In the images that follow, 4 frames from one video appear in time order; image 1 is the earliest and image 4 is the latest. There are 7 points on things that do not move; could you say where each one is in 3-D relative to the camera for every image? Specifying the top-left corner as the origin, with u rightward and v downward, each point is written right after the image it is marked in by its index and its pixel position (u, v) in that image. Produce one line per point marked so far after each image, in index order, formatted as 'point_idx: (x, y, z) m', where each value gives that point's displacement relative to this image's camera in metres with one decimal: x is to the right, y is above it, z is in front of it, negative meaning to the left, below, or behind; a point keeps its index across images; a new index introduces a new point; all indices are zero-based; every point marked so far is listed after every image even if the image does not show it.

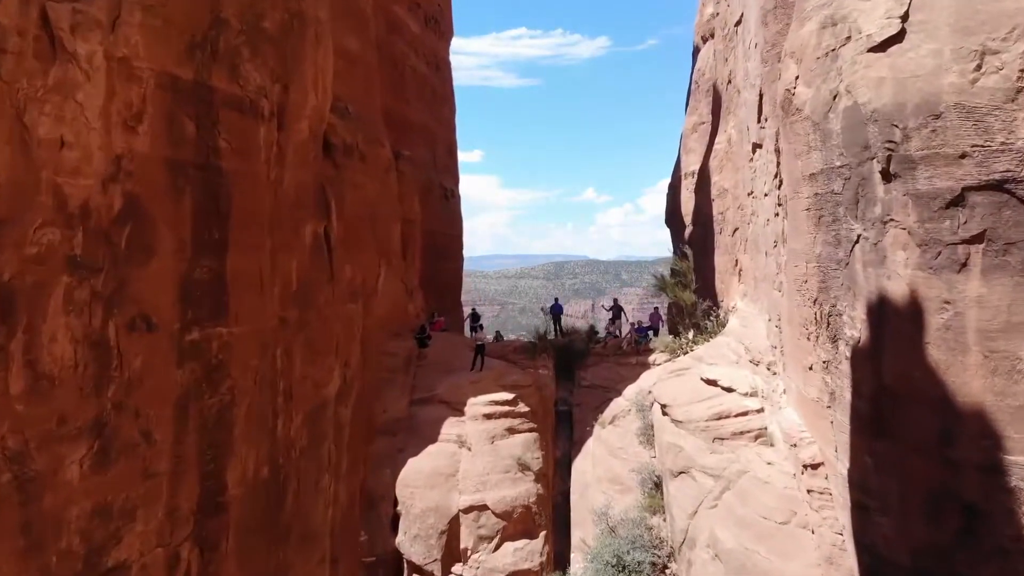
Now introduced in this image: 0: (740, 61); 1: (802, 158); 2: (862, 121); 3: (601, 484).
0: (+5.0, +5.0, +12.6) m
1: (+4.4, +2.0, +8.6) m
2: (+4.3, +2.1, +7.1) m
3: (+1.9, -4.2, +12.1) m
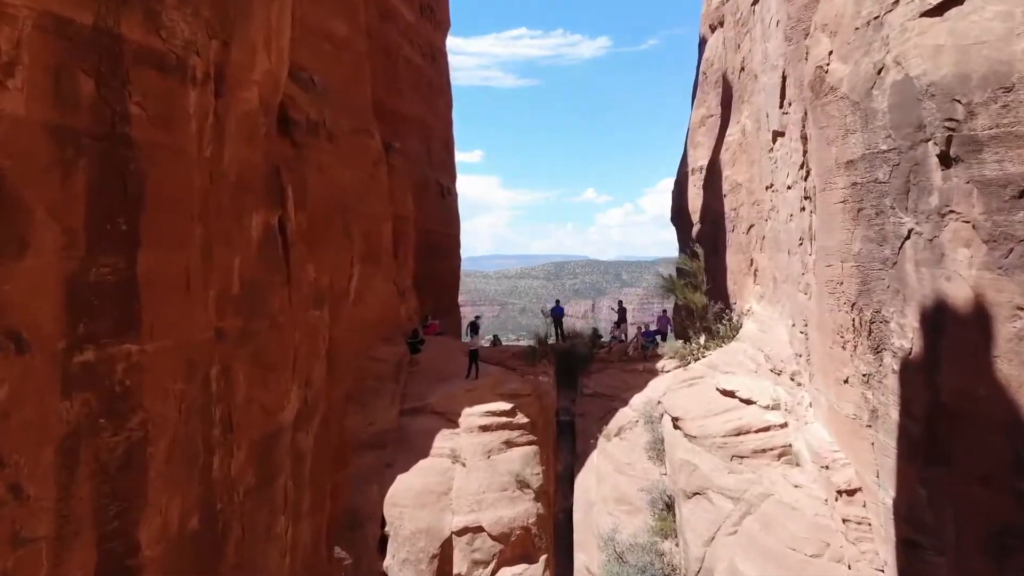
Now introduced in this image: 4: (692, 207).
0: (+5.0, +5.0, +11.6) m
1: (+4.4, +1.9, +7.6) m
2: (+4.3, +2.0, +6.0) m
3: (+1.8, -4.2, +11.1) m
4: (+6.0, +2.7, +18.7) m
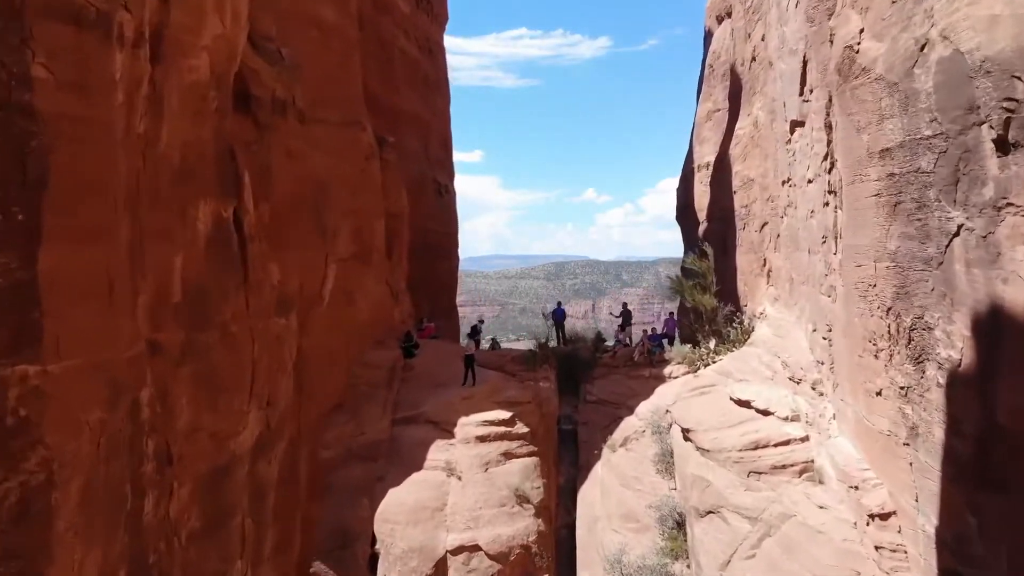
0: (+5.0, +5.0, +10.8) m
1: (+4.3, +1.9, +6.9) m
2: (+4.3, +2.0, +5.3) m
3: (+1.8, -4.2, +10.4) m
4: (+5.9, +2.7, +18.0) m
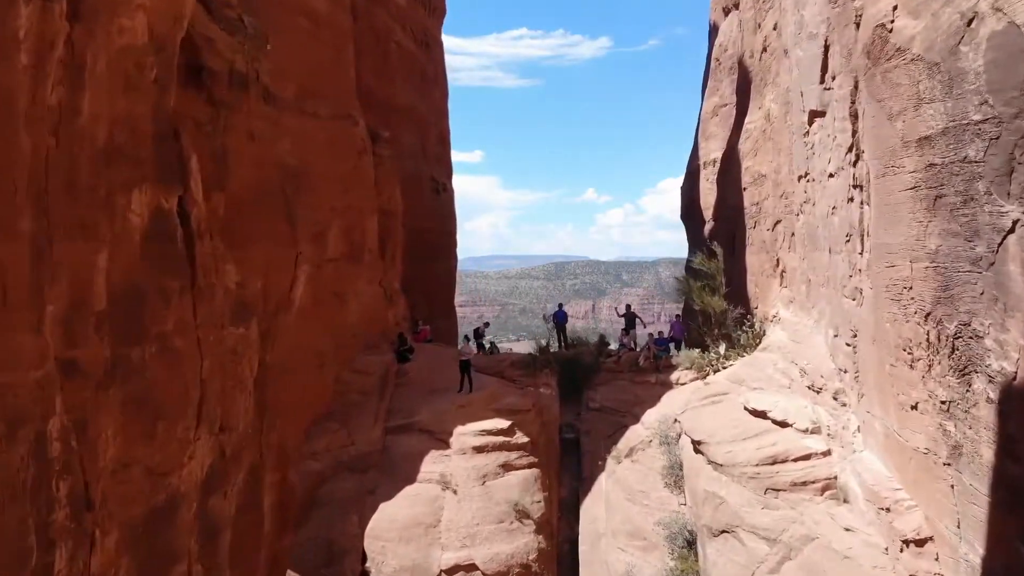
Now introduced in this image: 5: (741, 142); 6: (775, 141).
0: (+5.0, +4.9, +10.2) m
1: (+4.3, +1.9, +6.3) m
2: (+4.3, +2.0, +4.7) m
3: (+1.8, -4.3, +9.7) m
4: (+5.9, +2.6, +17.4) m
5: (+5.5, +3.5, +13.7) m
6: (+5.3, +3.0, +11.4) m
